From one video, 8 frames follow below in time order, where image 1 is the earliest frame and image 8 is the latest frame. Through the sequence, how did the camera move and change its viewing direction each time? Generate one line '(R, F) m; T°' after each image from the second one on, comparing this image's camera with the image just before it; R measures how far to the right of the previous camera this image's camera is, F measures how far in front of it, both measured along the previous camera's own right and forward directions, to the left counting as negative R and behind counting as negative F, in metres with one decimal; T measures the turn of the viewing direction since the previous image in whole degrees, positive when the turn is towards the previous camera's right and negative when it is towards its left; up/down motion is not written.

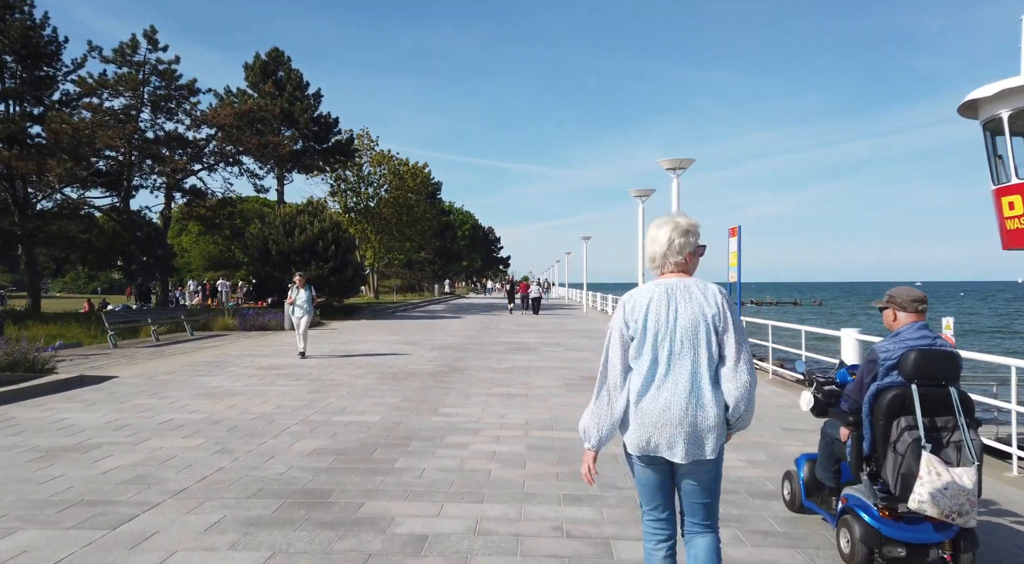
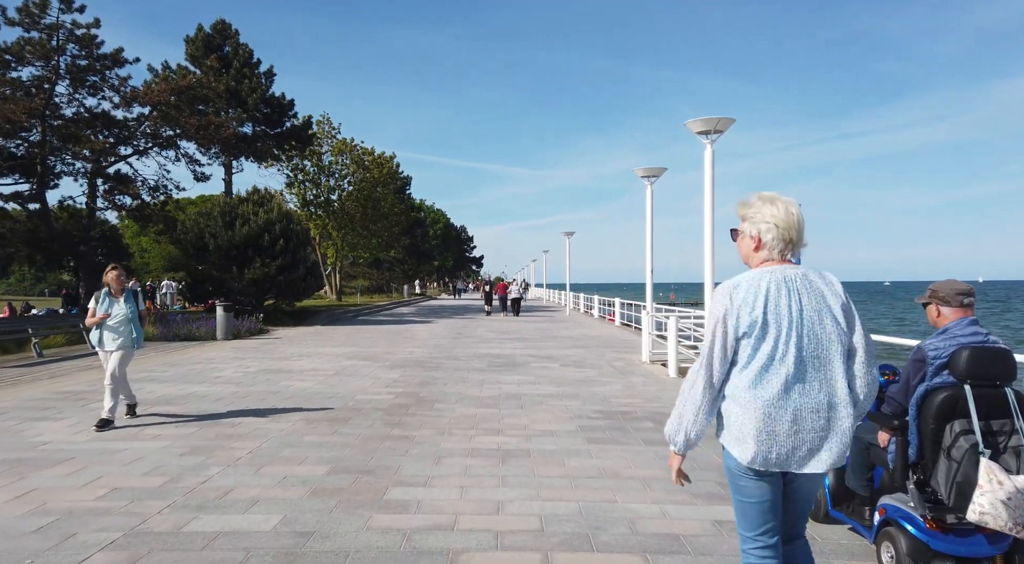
(-0.2, +3.4) m; +2°
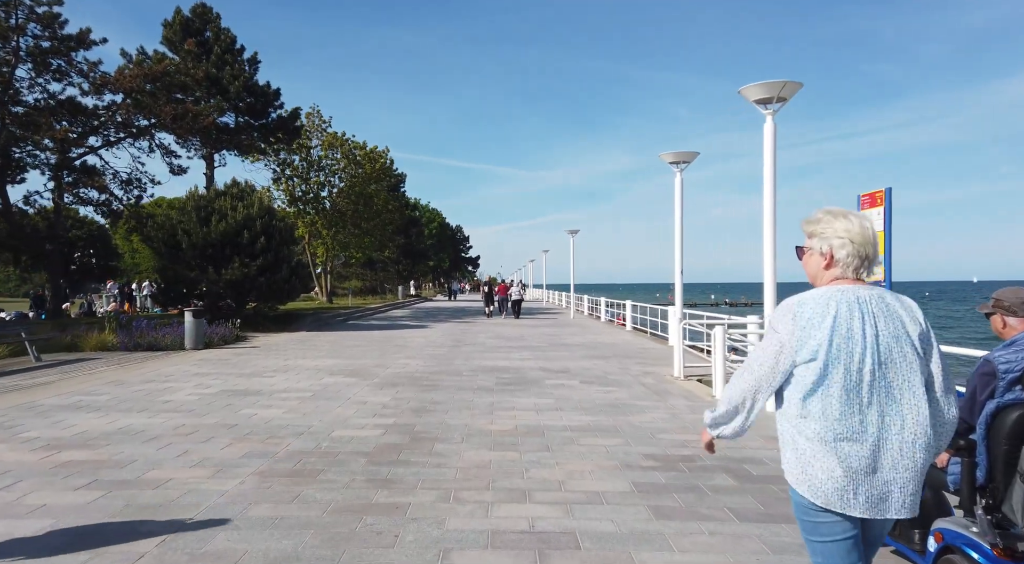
(-0.3, +2.0) m; 0°
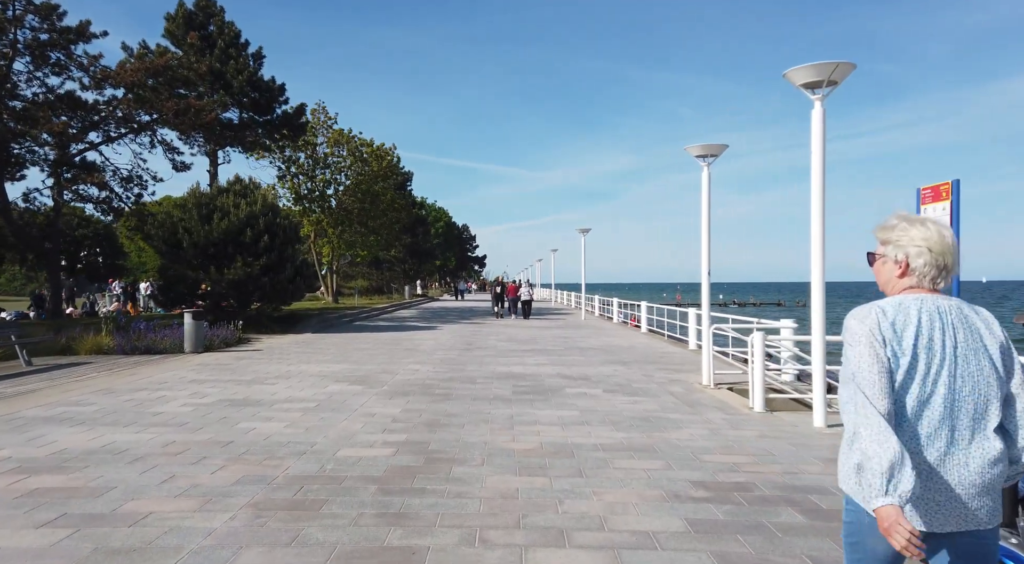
(-0.2, +0.8) m; 0°
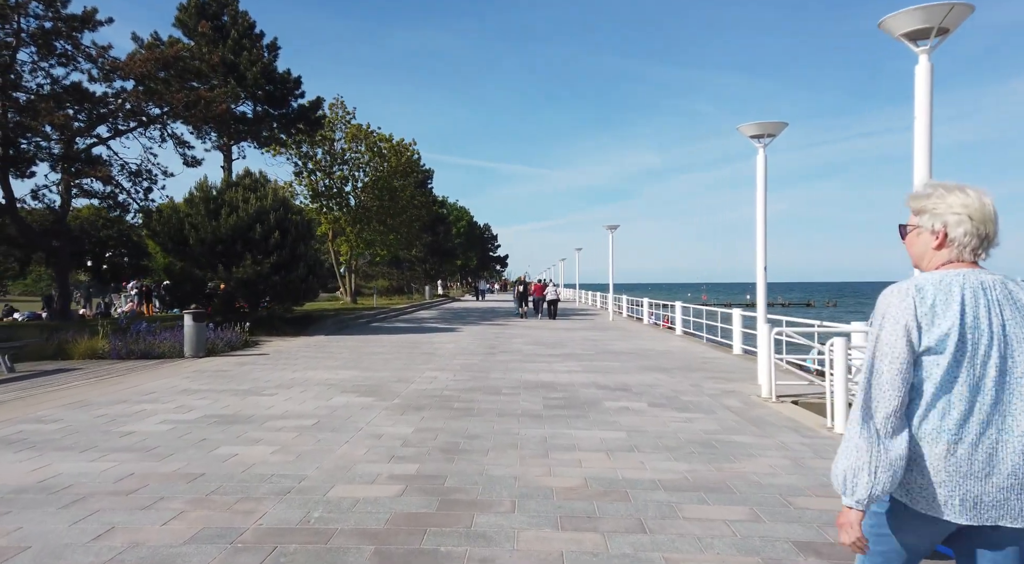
(-0.1, +1.4) m; -2°
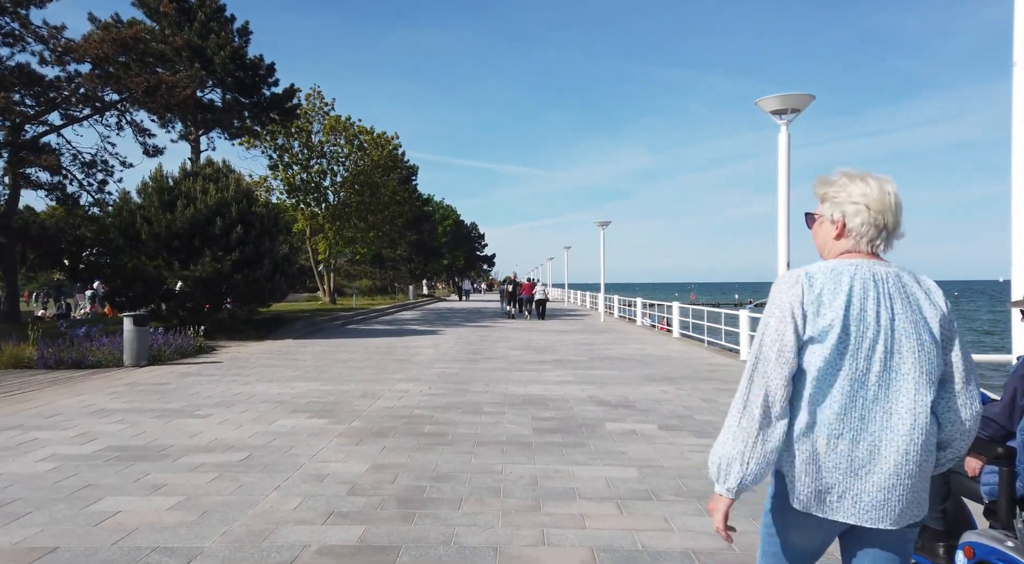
(+0.1, +1.6) m; +1°
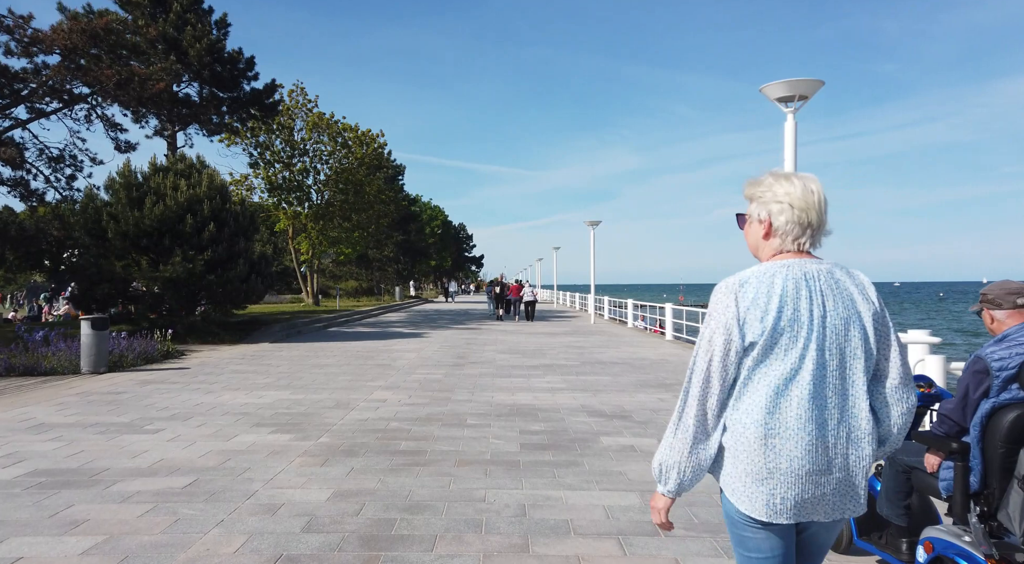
(0.0, +0.8) m; +1°
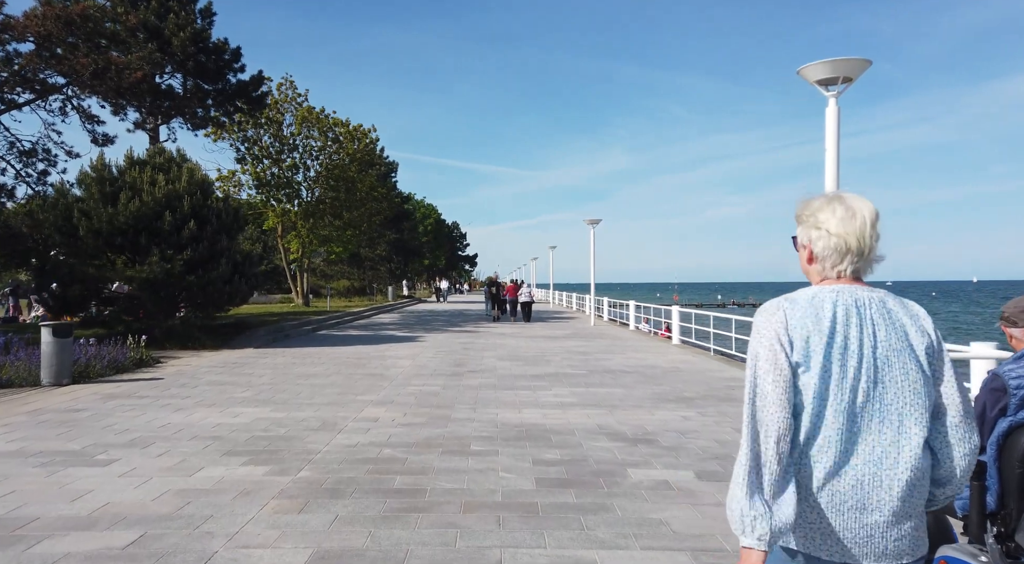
(-0.2, +1.0) m; +1°
